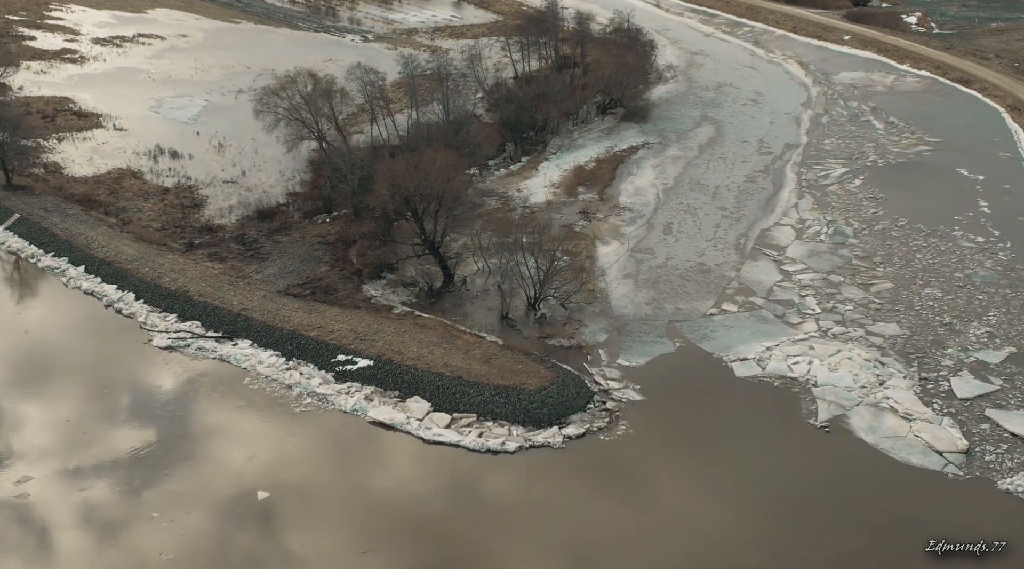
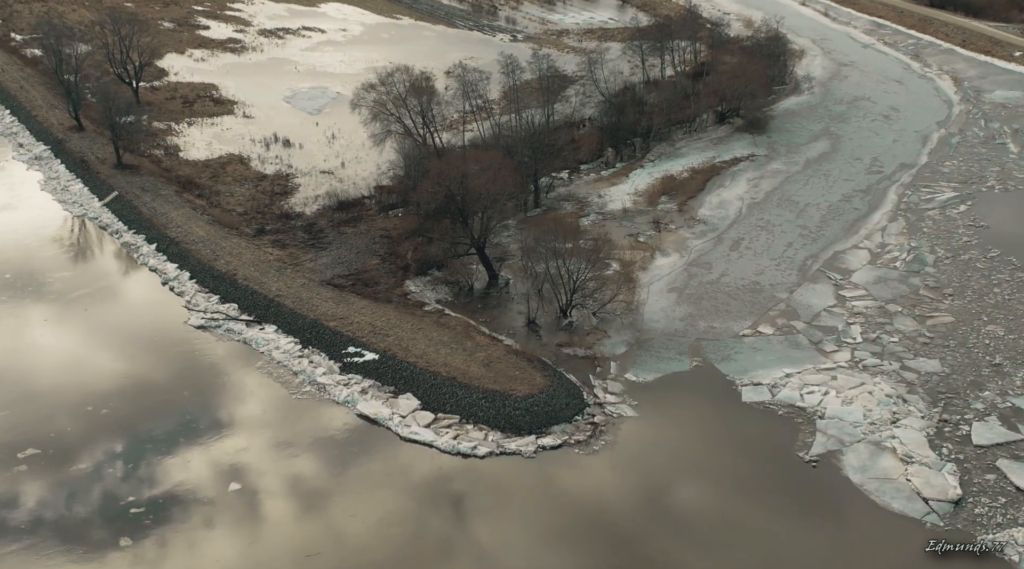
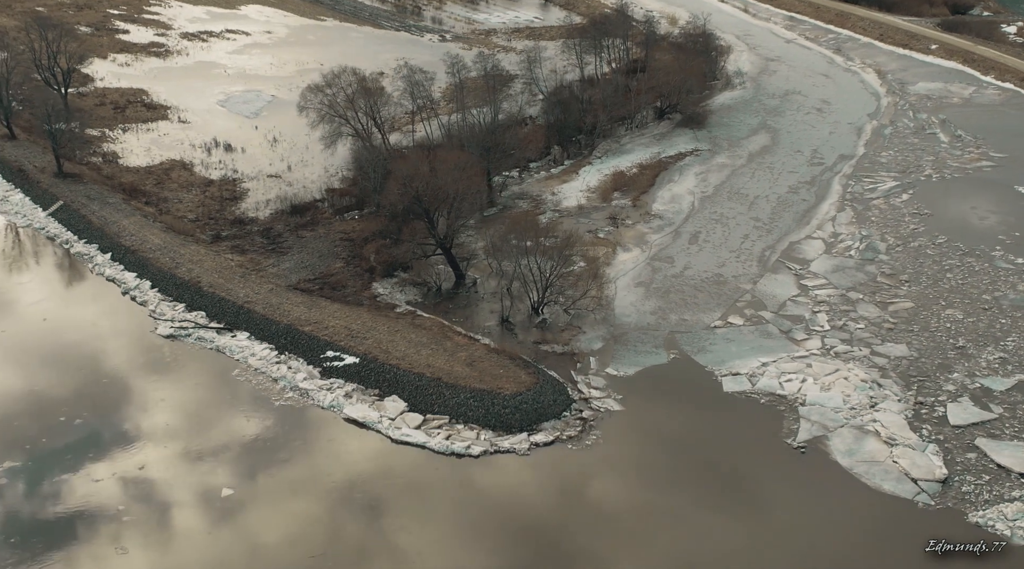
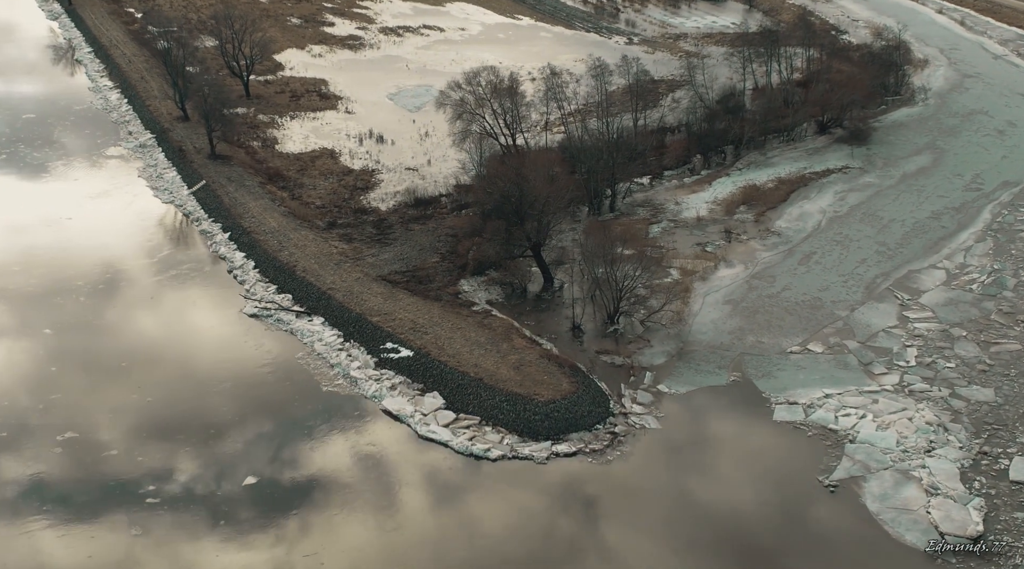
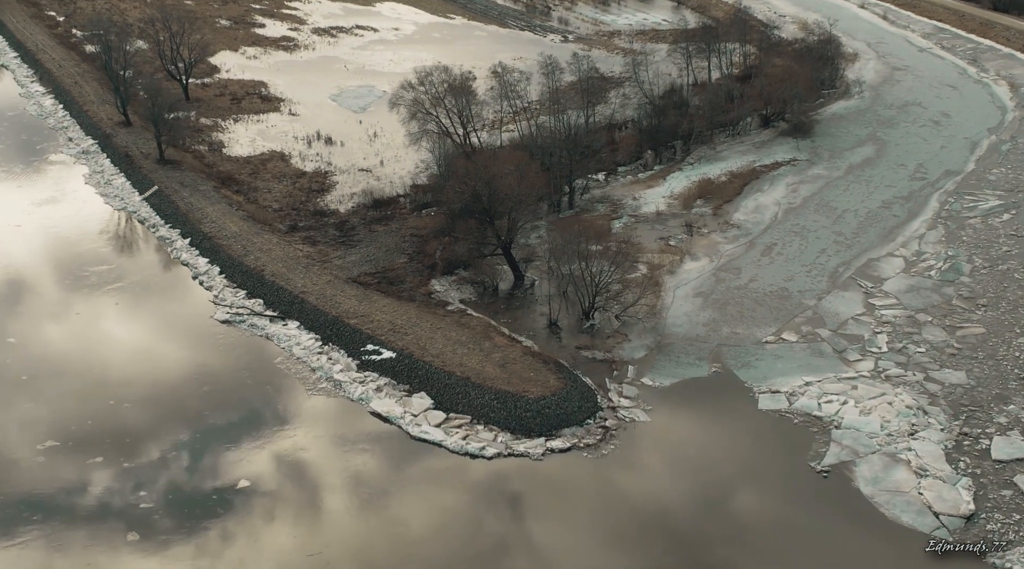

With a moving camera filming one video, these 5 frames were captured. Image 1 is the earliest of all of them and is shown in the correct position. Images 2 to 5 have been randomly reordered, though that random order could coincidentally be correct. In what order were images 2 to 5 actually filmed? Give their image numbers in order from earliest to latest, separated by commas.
3, 2, 5, 4
